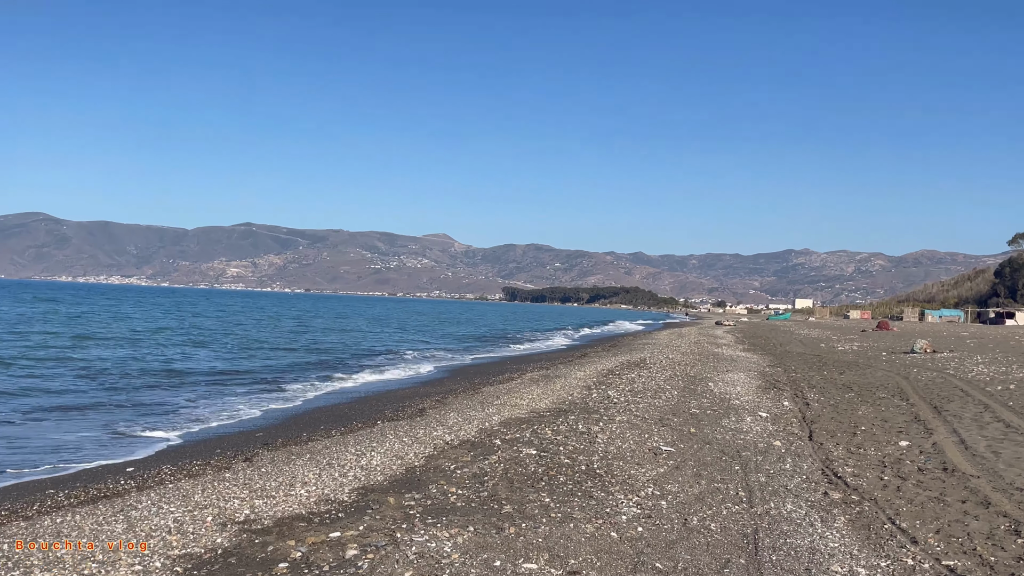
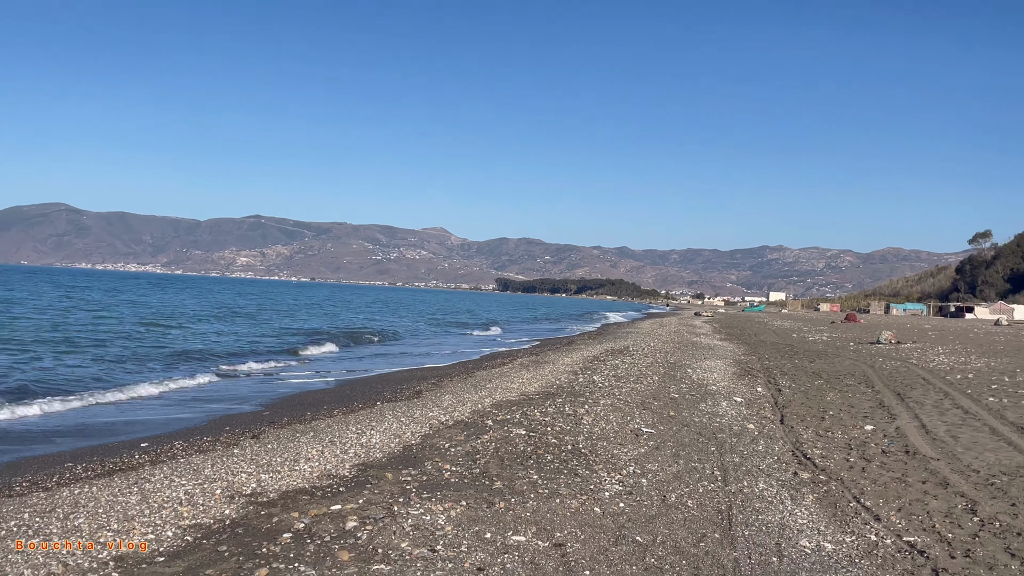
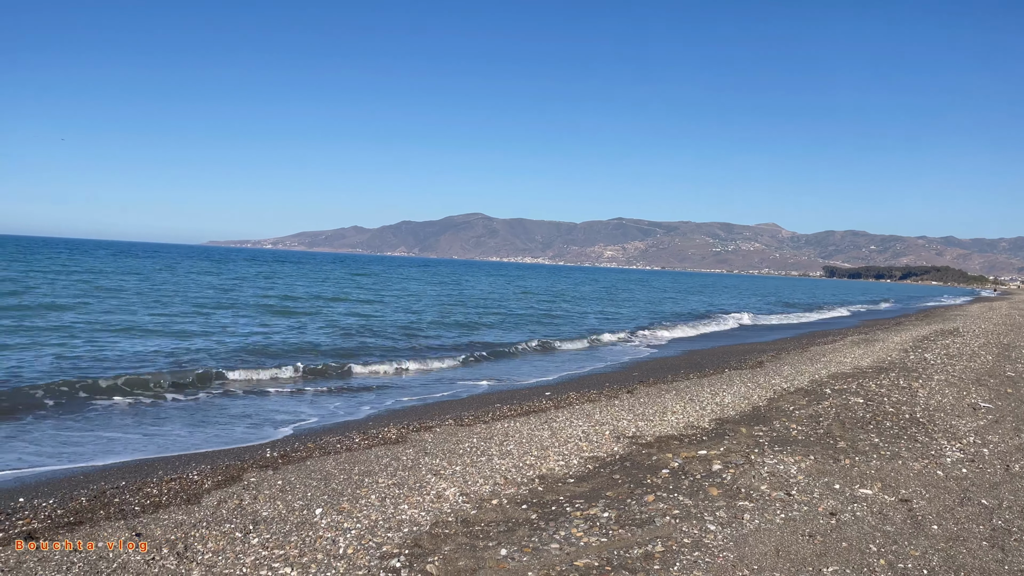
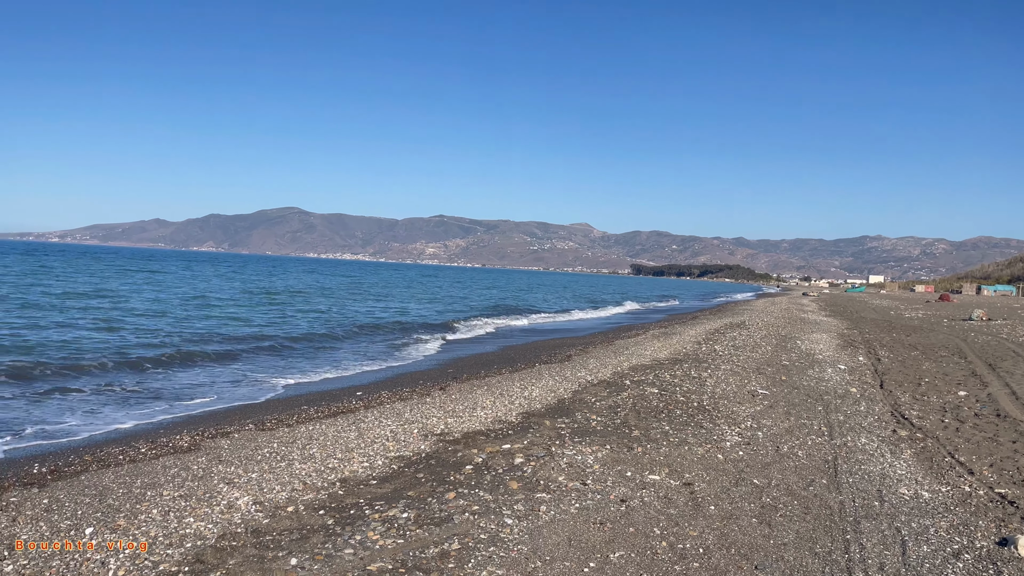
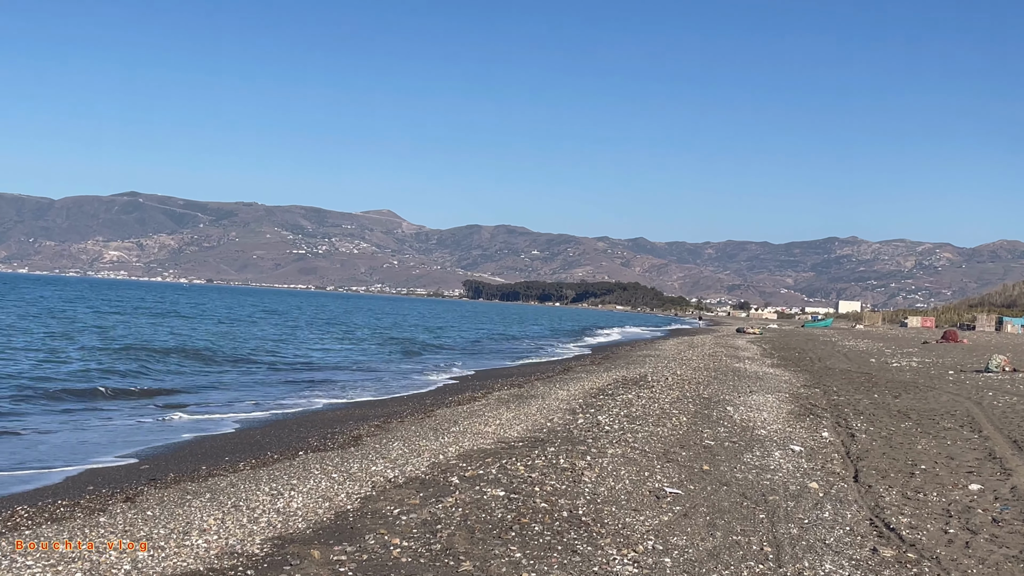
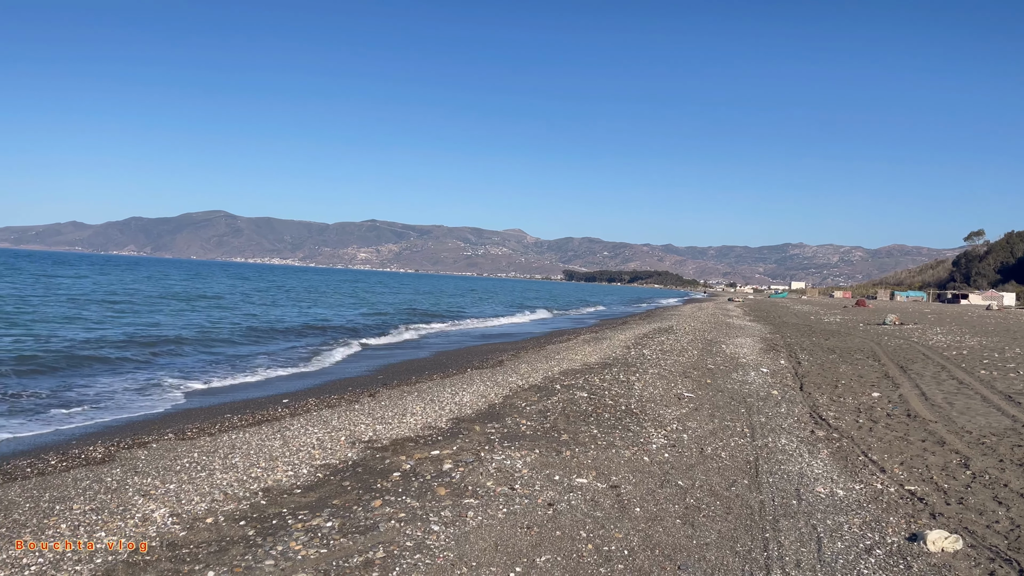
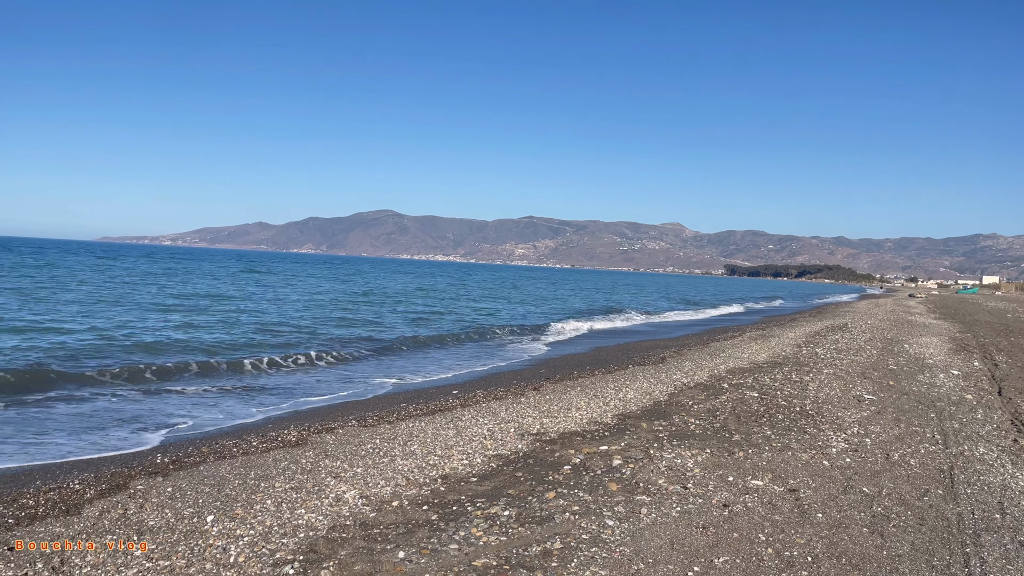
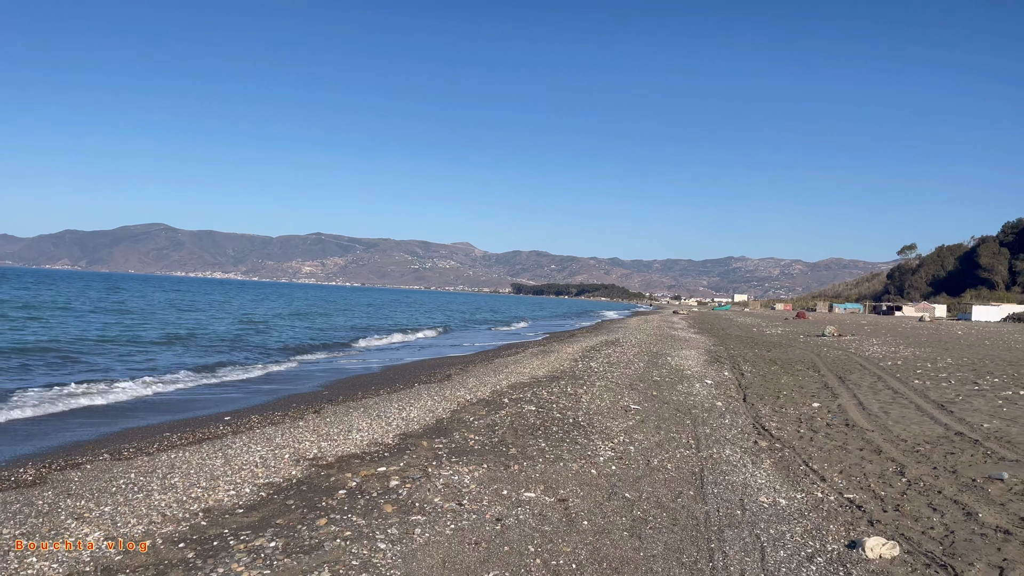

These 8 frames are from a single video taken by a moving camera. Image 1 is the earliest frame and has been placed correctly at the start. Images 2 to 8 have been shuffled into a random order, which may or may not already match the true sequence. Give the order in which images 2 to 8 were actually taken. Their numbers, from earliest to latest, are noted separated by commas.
5, 2, 8, 6, 4, 7, 3
